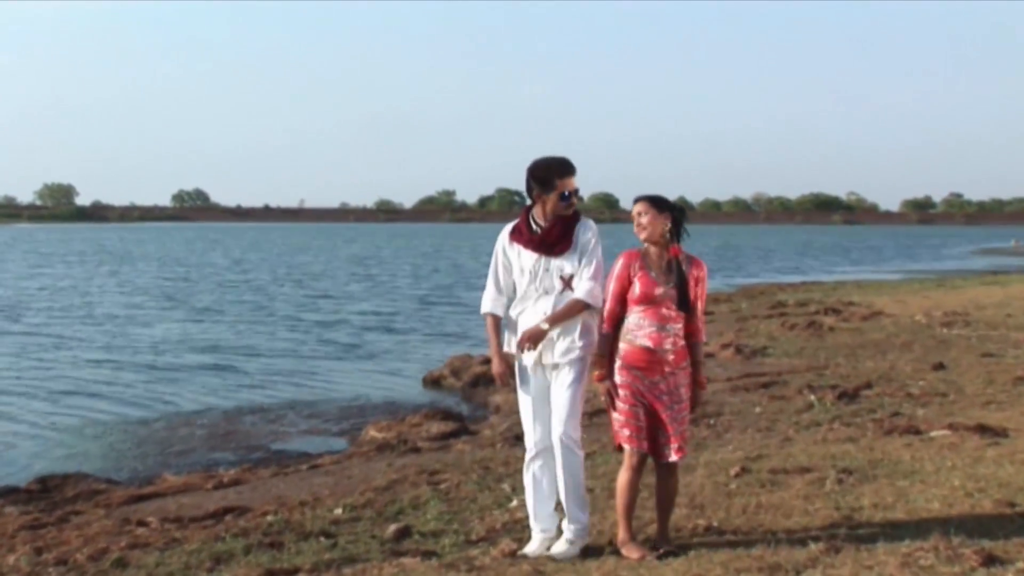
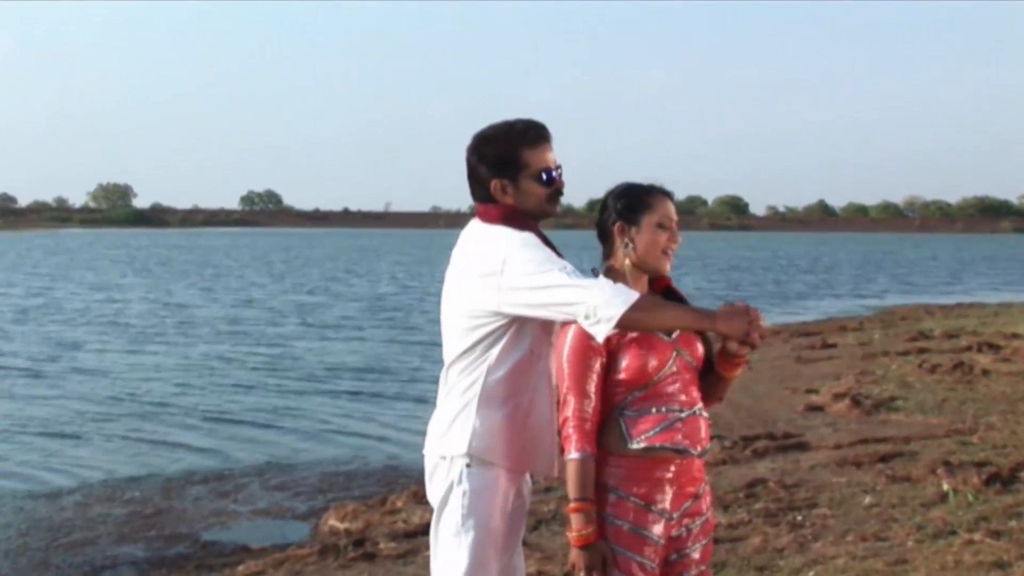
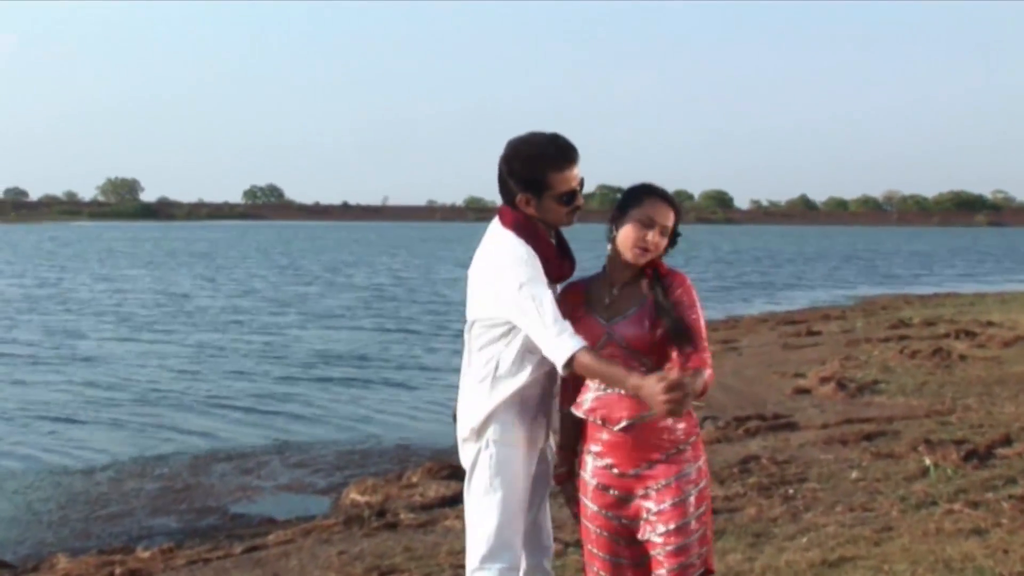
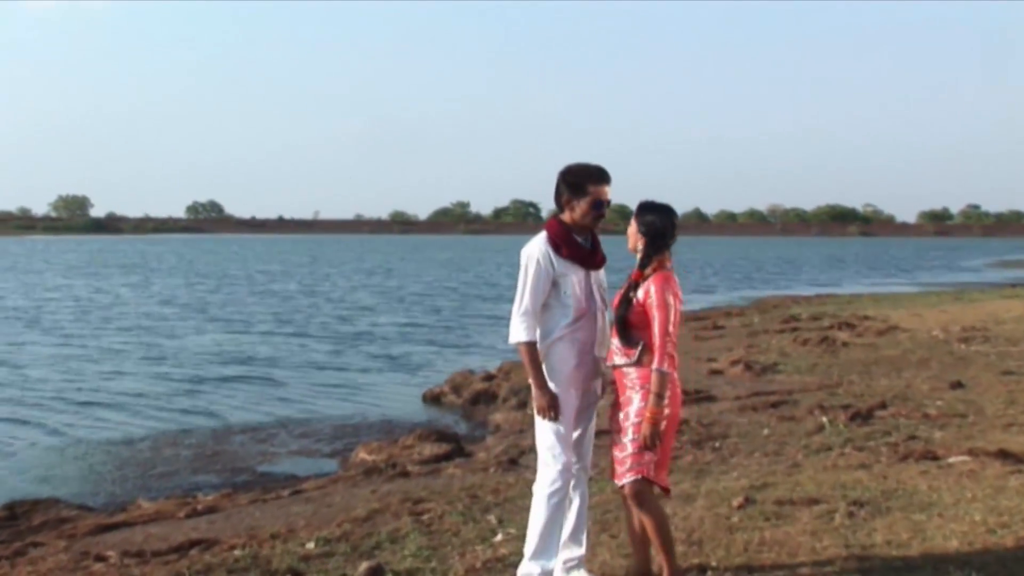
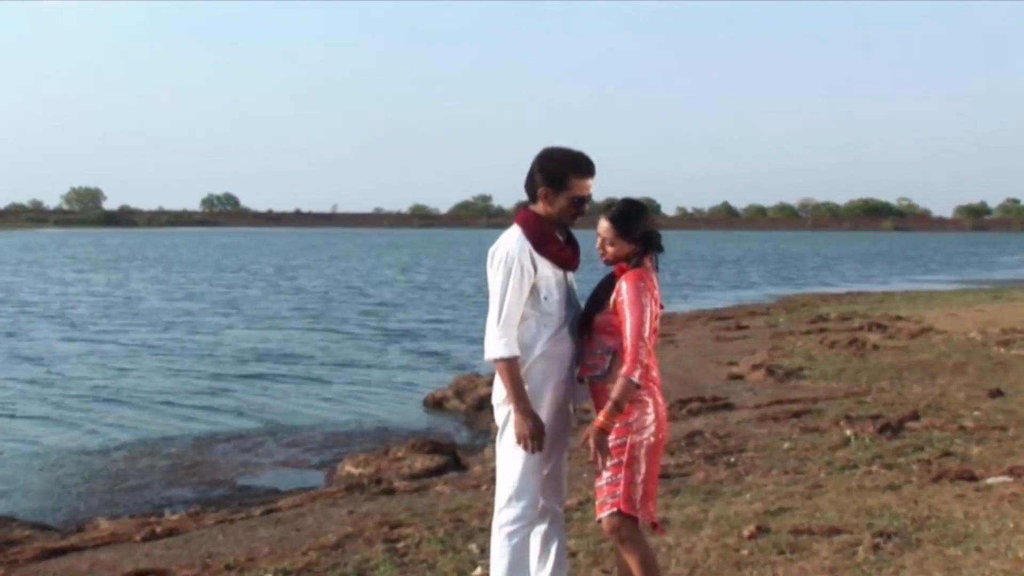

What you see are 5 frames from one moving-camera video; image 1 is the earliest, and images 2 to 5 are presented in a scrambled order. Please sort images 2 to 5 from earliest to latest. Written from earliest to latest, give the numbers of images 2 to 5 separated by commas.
4, 5, 3, 2
